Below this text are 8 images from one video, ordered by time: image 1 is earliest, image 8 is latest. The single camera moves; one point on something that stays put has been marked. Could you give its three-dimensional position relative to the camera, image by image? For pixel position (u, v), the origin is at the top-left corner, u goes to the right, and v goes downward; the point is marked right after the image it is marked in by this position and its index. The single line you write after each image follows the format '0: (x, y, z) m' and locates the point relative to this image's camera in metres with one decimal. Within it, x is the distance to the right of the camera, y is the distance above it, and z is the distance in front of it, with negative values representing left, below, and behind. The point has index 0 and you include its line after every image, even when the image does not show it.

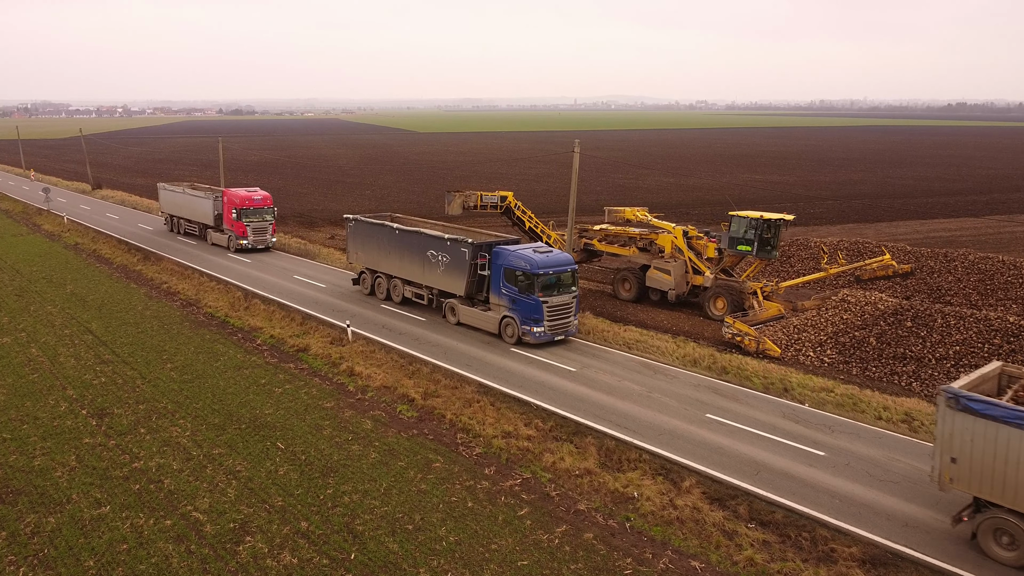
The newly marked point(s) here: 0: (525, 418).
0: (+0.3, -2.7, +16.7) m
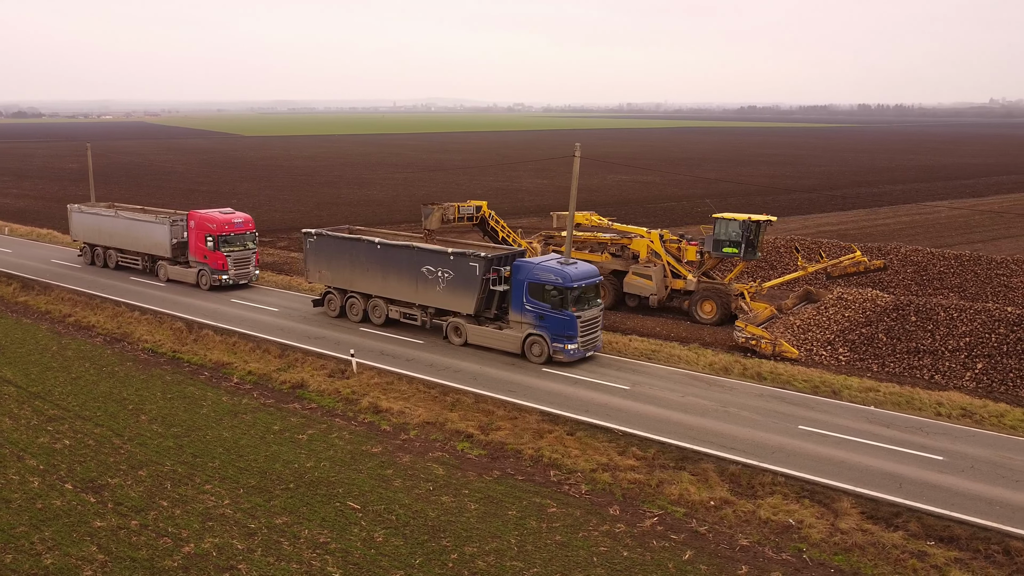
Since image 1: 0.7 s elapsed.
0: (+2.0, -3.0, +15.3) m
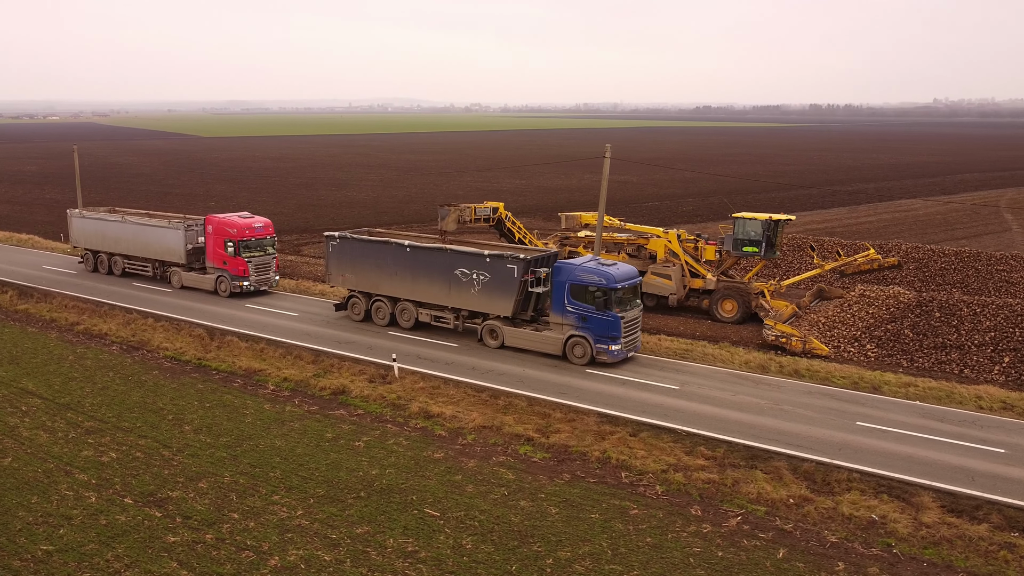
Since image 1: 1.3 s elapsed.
0: (+3.3, -3.1, +15.4) m
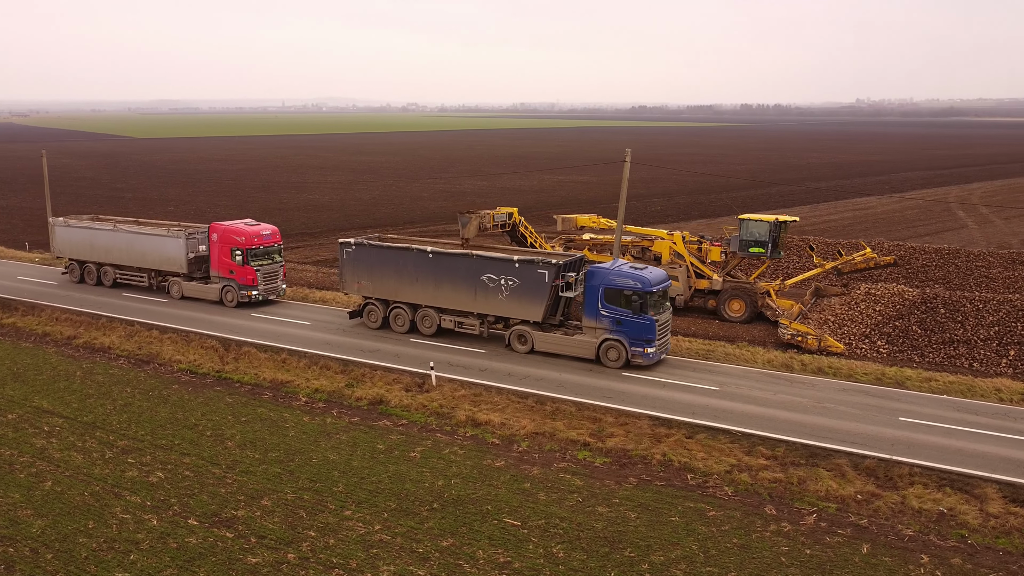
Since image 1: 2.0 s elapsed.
0: (+4.5, -3.1, +15.7) m
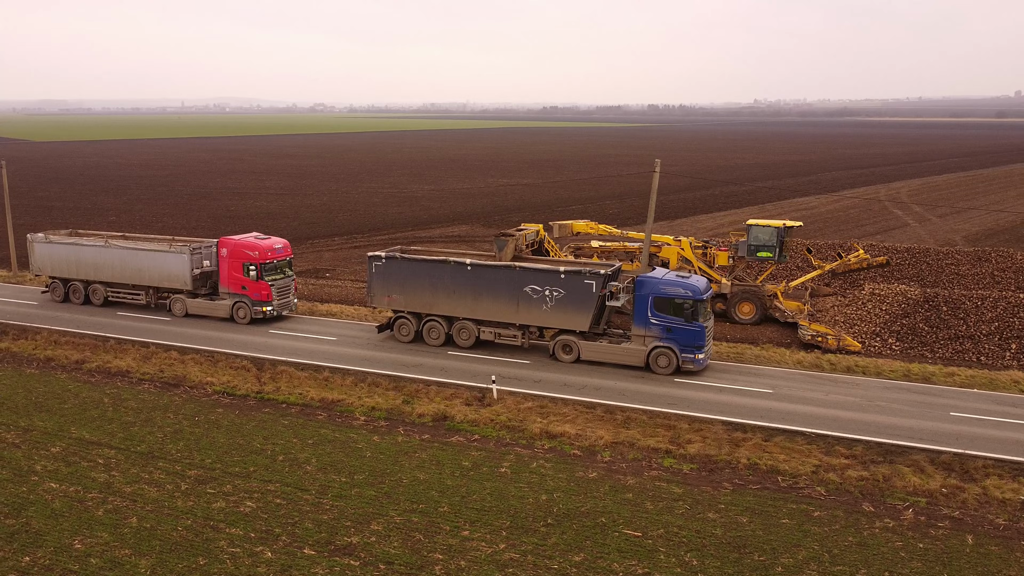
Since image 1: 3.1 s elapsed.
0: (+6.3, -3.3, +16.4) m
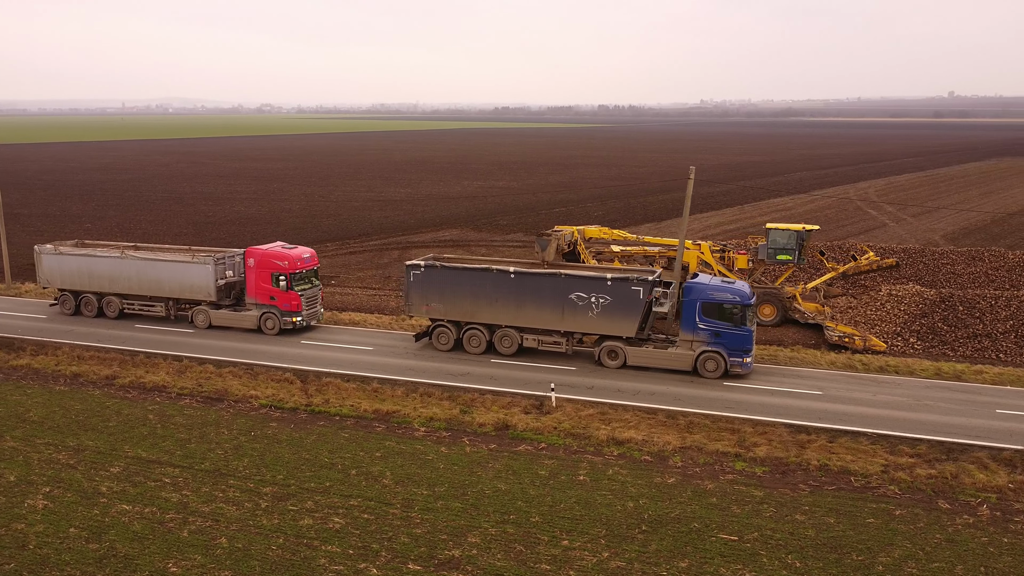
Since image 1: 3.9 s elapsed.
0: (+7.8, -3.4, +16.9) m
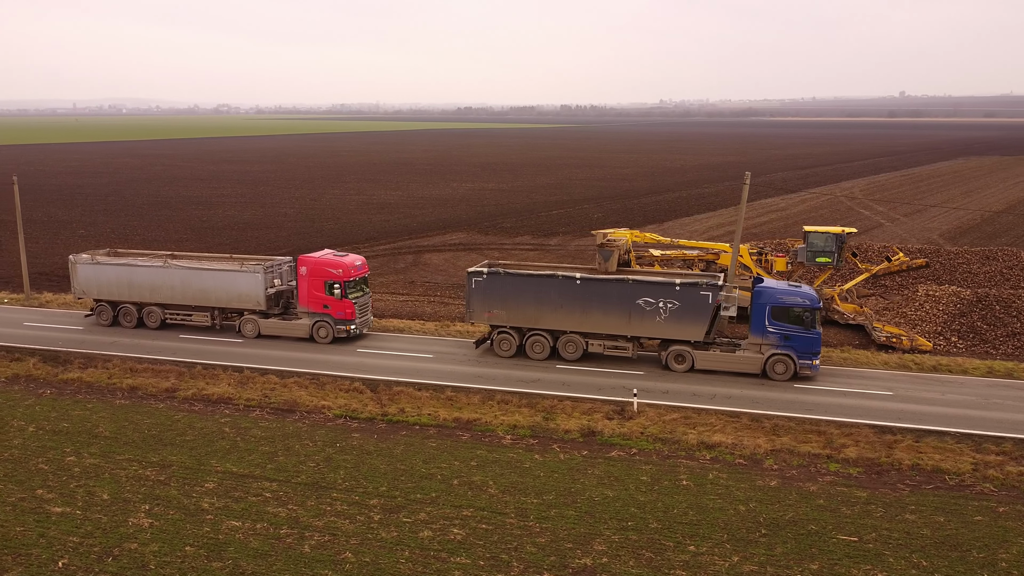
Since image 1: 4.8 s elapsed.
0: (+9.9, -3.4, +17.4) m
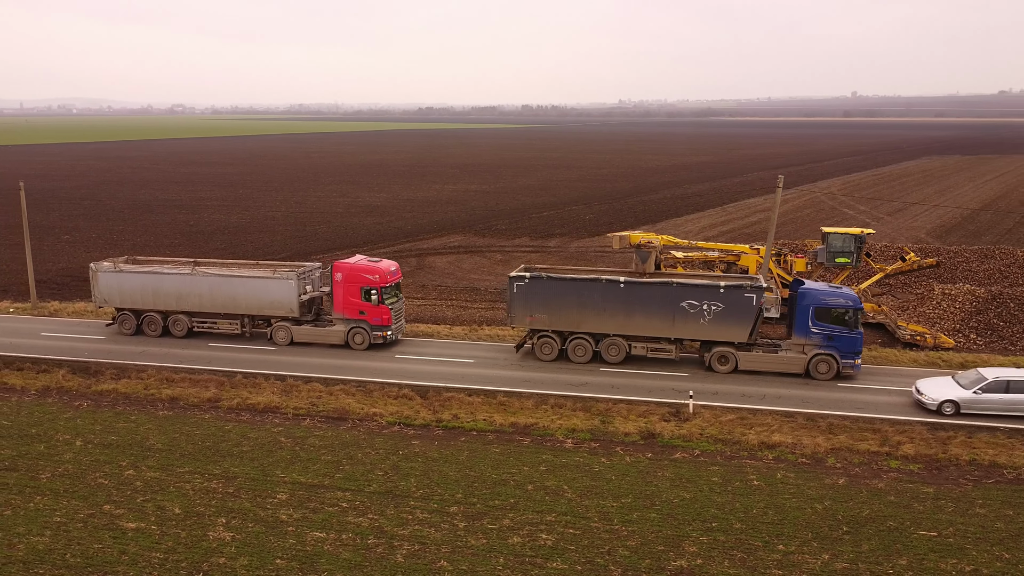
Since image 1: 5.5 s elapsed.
0: (+11.4, -3.4, +18.1) m
